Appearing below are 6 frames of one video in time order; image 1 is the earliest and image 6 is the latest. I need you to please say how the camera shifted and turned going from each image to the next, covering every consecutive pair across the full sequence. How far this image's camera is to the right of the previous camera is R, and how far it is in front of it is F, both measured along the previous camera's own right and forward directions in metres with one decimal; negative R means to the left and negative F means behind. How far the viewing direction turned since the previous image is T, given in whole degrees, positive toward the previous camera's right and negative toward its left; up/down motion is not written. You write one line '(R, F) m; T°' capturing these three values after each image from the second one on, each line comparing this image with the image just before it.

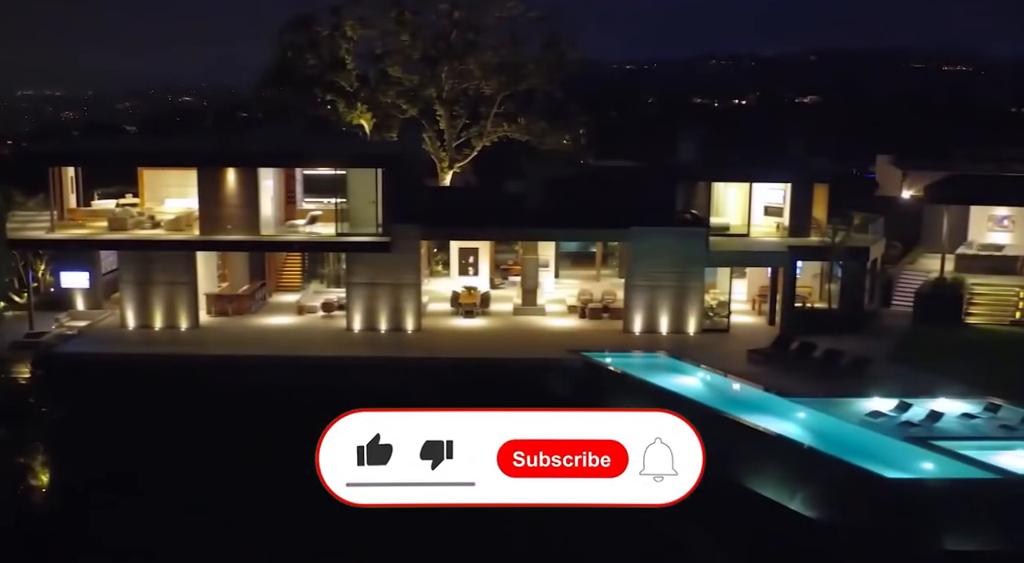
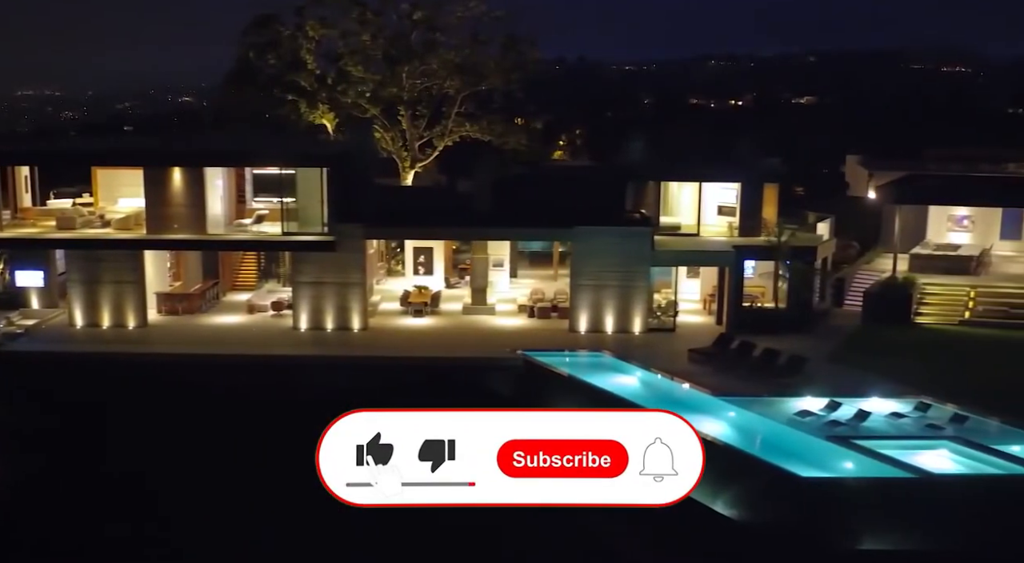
(+1.4, 0.0) m; 0°
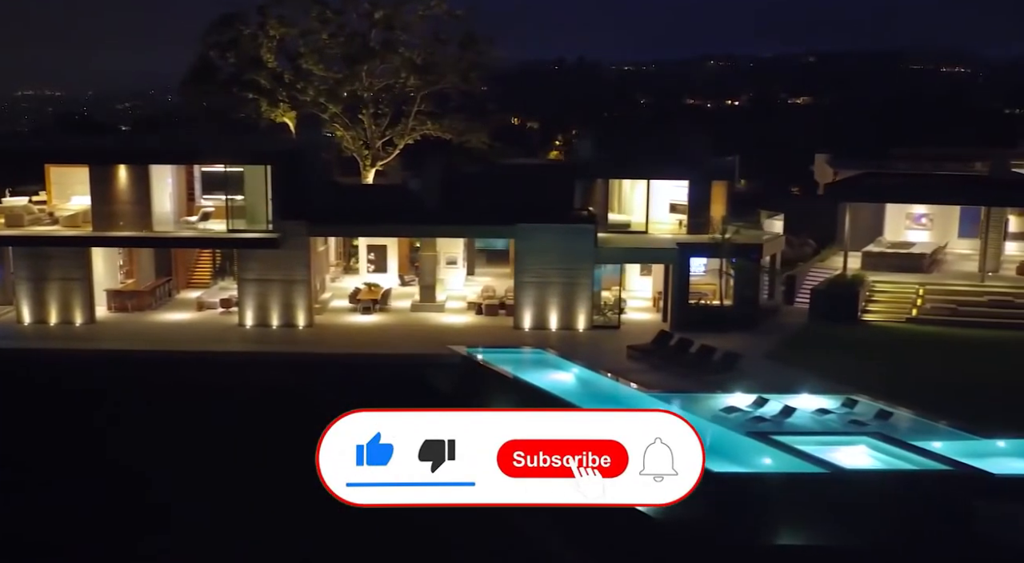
(+1.4, 0.0) m; 0°
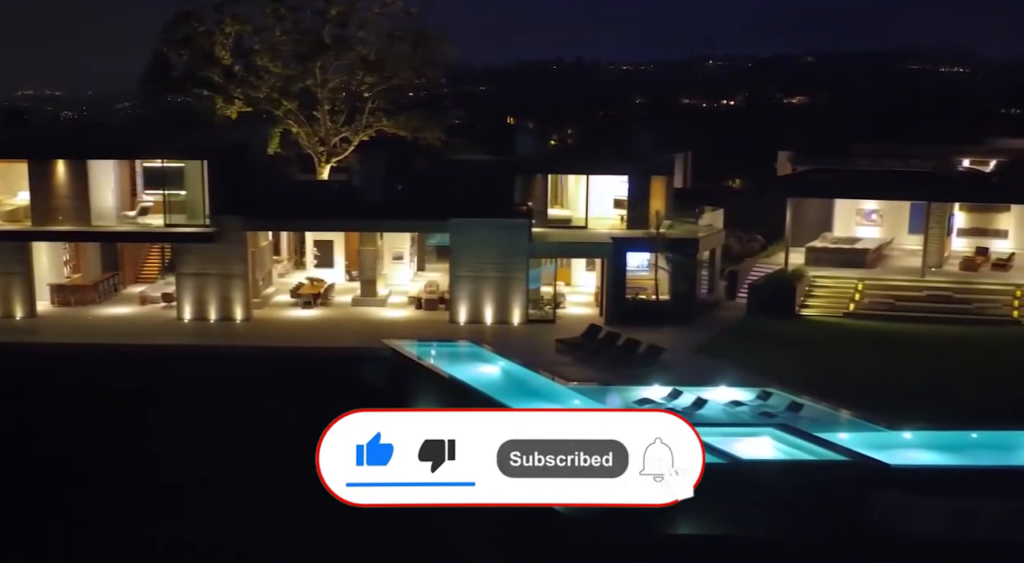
(+1.7, -0.1) m; 0°
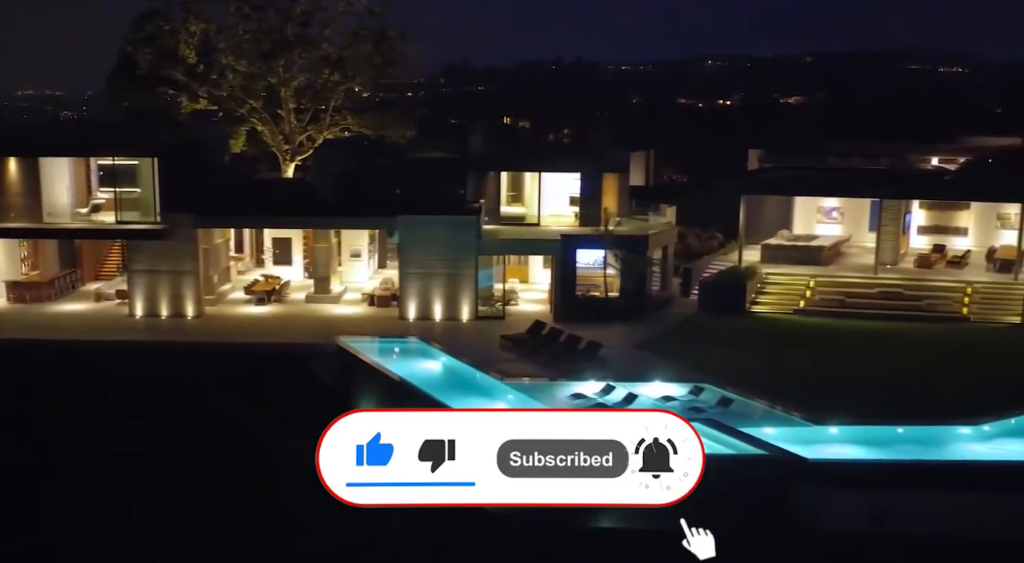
(+1.3, -0.1) m; 0°
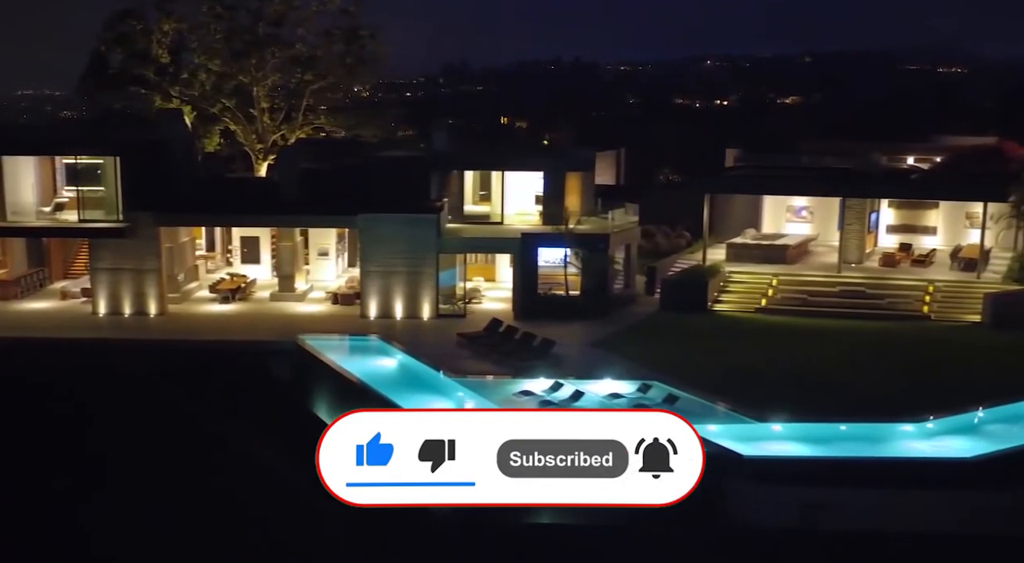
(+1.0, -0.1) m; 0°
